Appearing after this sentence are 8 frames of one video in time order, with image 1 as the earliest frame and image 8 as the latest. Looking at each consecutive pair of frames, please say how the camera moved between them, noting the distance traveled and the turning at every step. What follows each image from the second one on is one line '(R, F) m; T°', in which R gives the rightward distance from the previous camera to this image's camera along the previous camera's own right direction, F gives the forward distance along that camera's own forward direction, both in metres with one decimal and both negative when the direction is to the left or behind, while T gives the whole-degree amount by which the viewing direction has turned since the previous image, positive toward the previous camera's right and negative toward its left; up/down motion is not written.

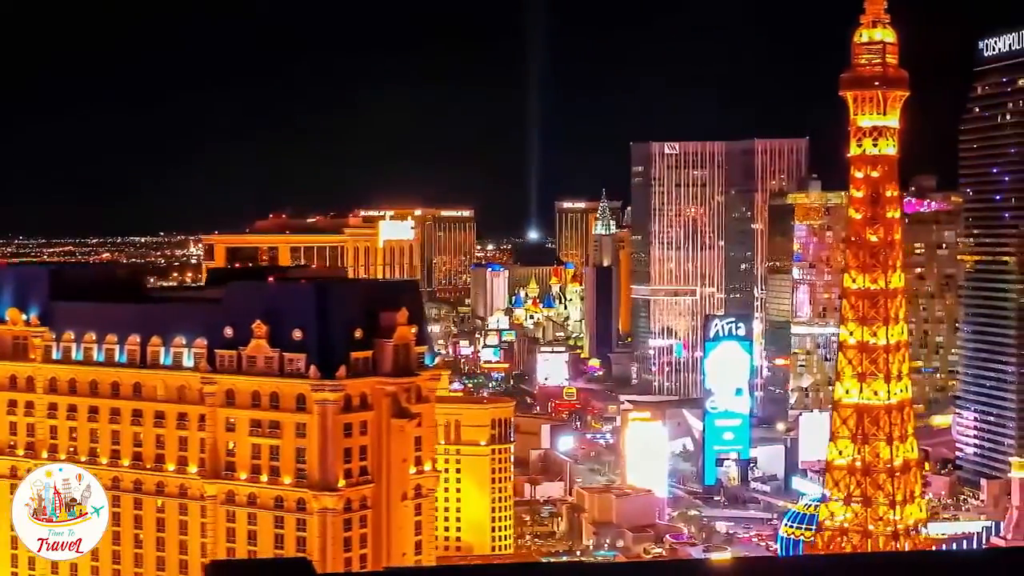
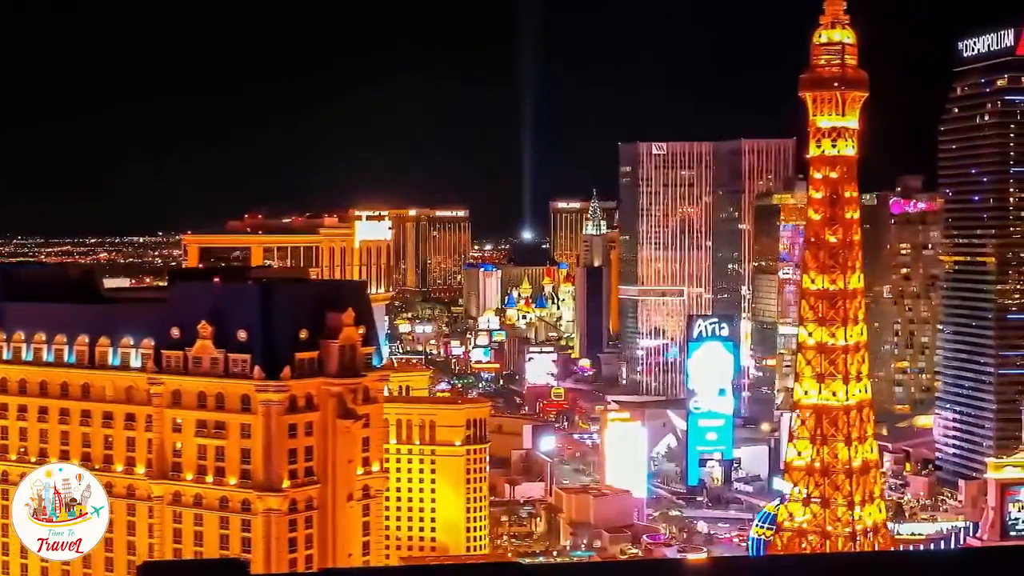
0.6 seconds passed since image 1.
(+0.5, 0.0) m; 0°
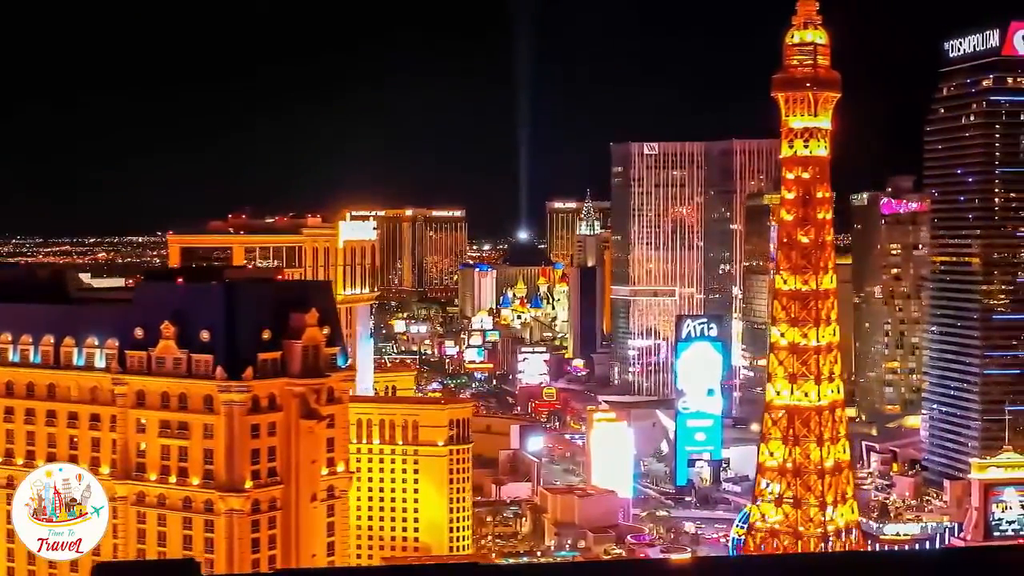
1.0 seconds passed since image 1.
(+0.4, 0.0) m; 0°
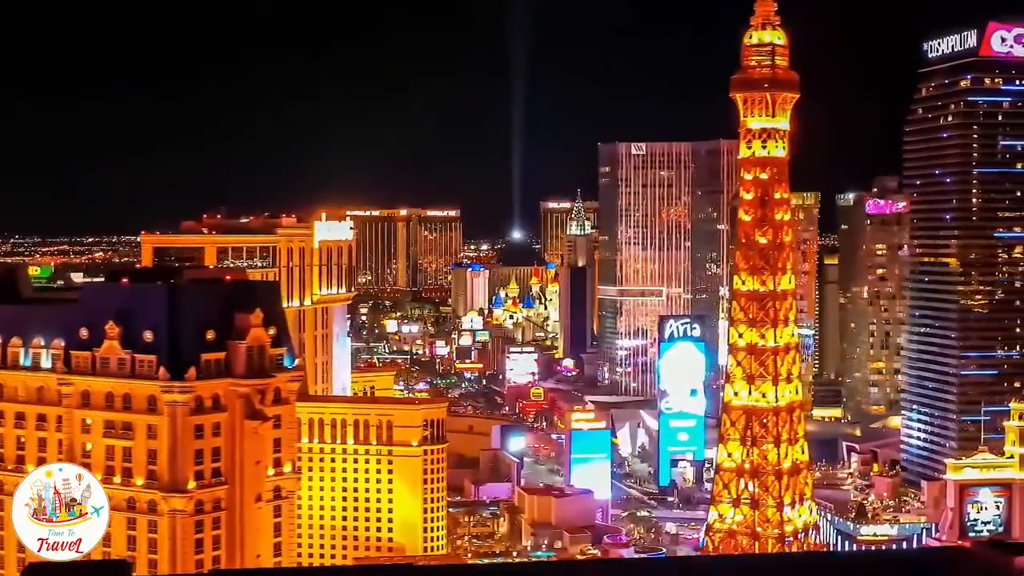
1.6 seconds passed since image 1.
(+0.5, 0.0) m; 0°
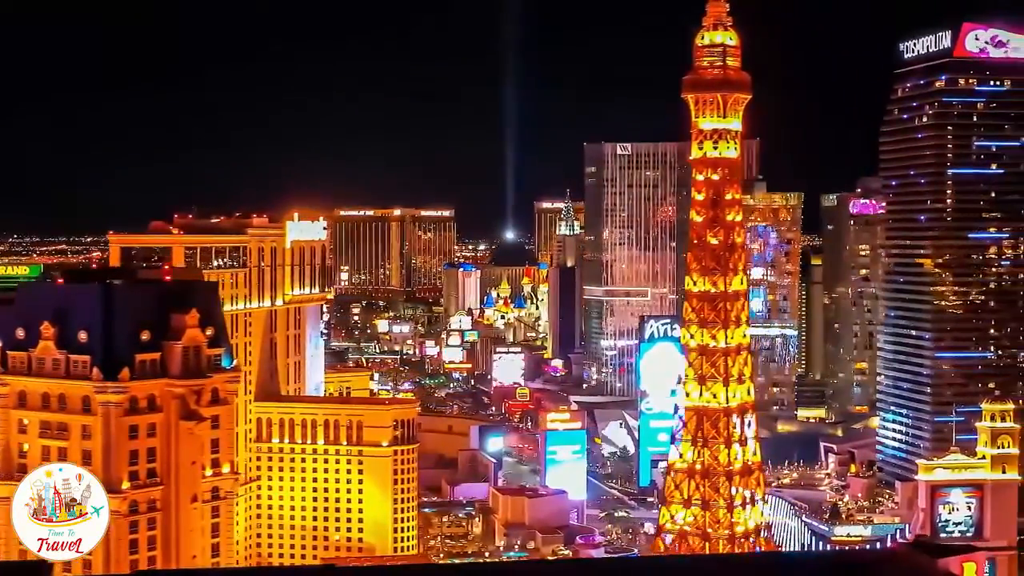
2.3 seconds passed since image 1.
(+0.6, 0.0) m; 0°
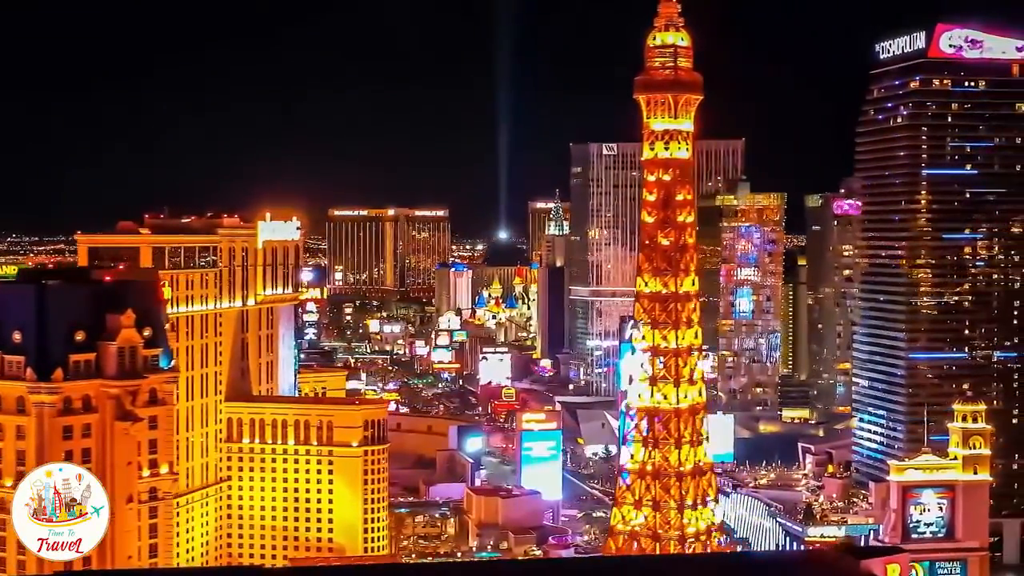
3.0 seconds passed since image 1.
(+0.6, 0.0) m; 0°
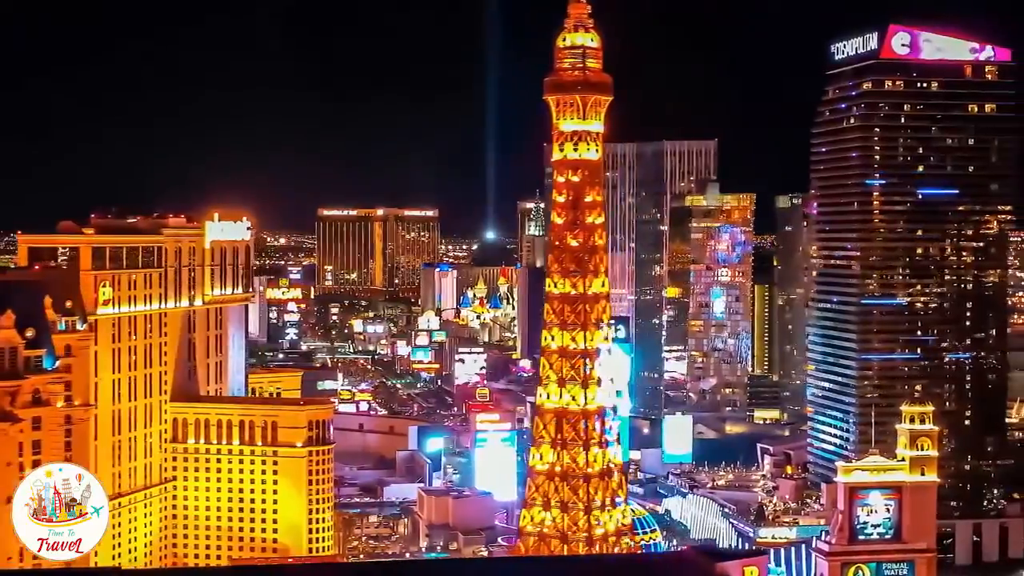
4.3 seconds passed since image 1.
(+1.2, 0.0) m; 0°
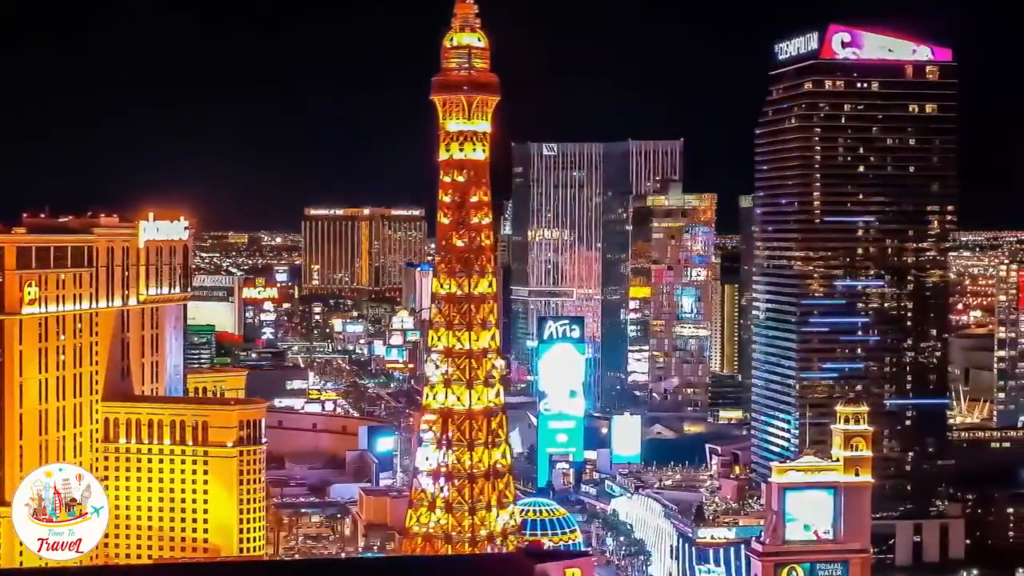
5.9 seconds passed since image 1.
(+1.5, 0.0) m; 0°
